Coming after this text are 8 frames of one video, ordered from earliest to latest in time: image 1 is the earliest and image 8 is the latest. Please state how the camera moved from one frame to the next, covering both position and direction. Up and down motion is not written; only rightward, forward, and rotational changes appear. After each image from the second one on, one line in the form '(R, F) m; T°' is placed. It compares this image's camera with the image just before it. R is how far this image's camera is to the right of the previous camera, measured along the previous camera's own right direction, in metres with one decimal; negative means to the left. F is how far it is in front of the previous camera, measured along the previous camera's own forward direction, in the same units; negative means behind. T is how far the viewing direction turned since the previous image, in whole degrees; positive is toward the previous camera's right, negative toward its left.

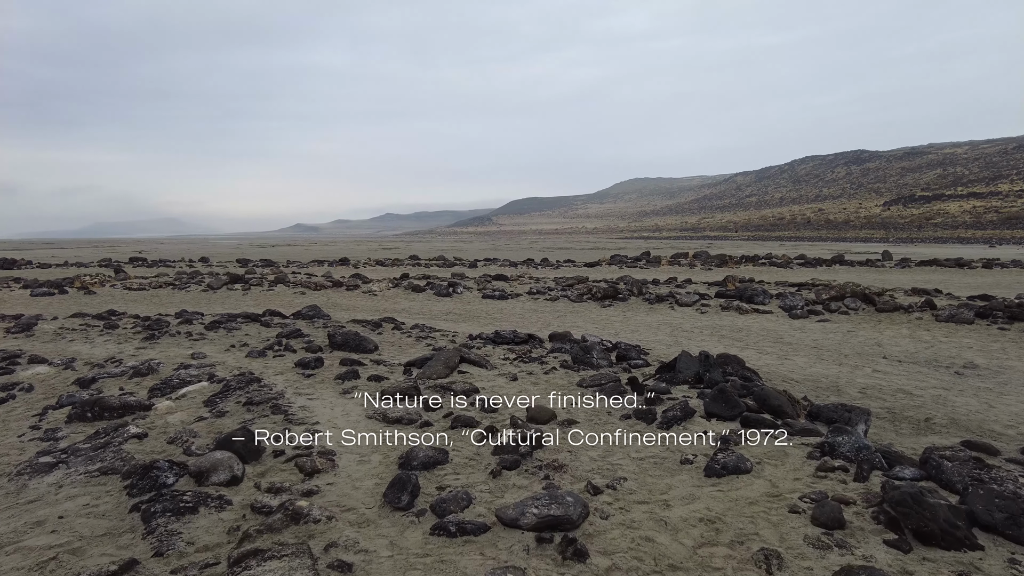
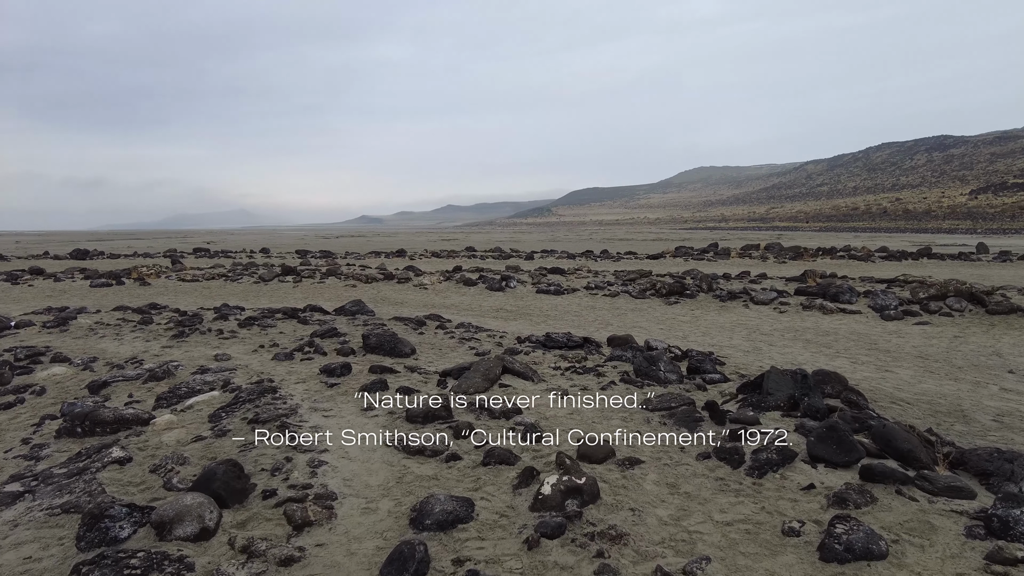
(+0.1, +1.3) m; -5°
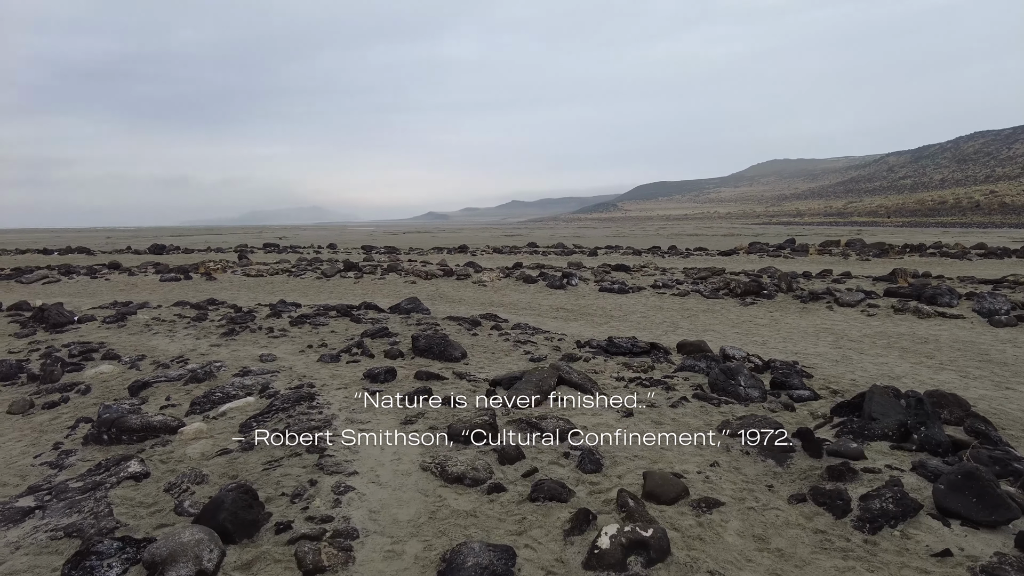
(+0.1, +0.8) m; -6°
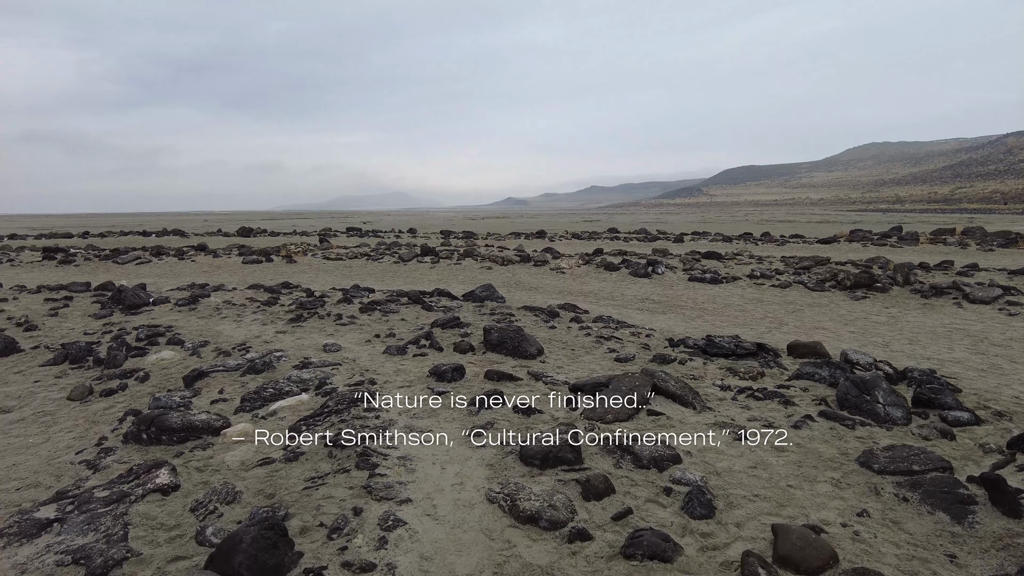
(-0.1, +1.0) m; -7°
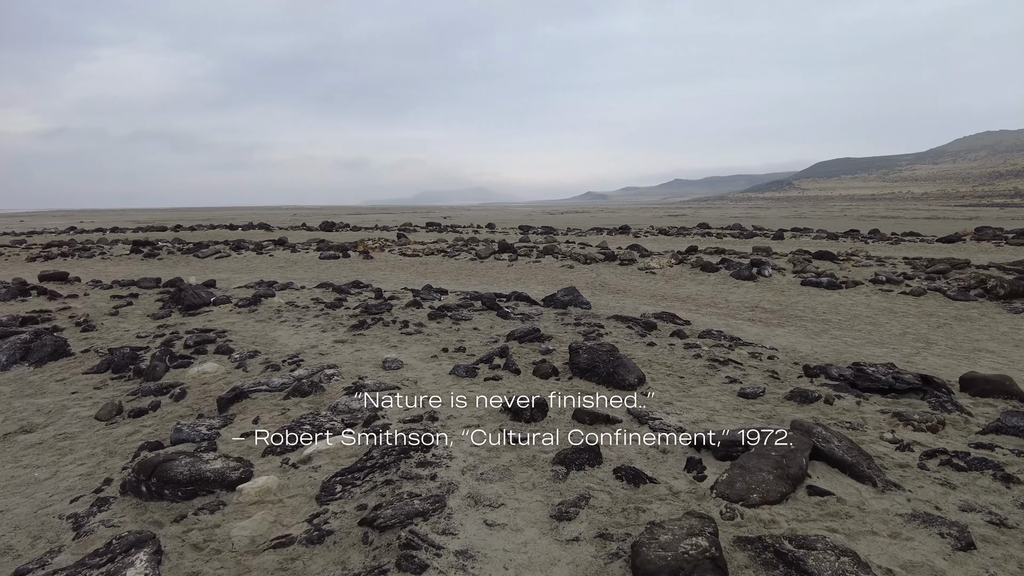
(-0.2, +1.4) m; -7°
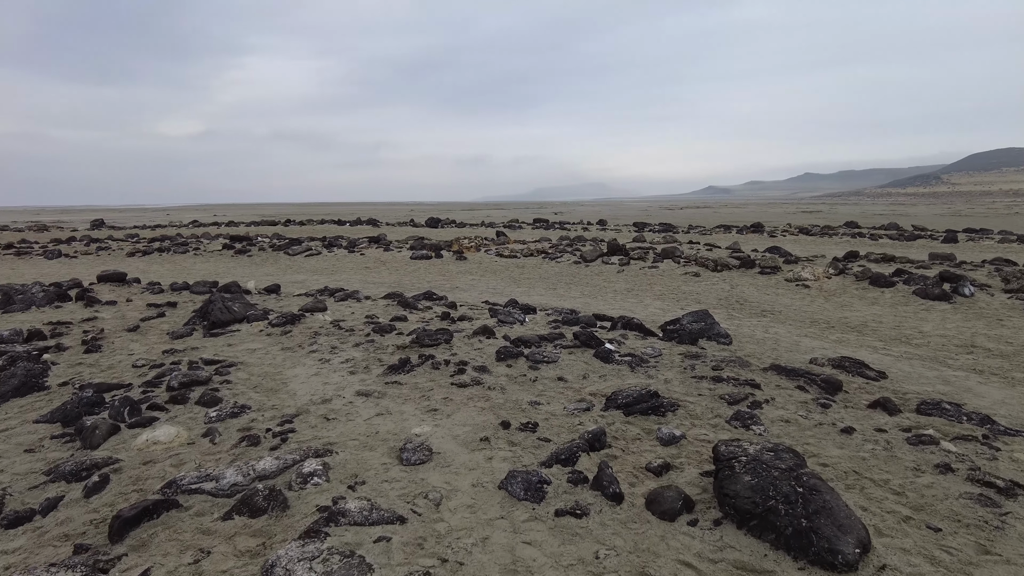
(+0.1, +2.9) m; -10°
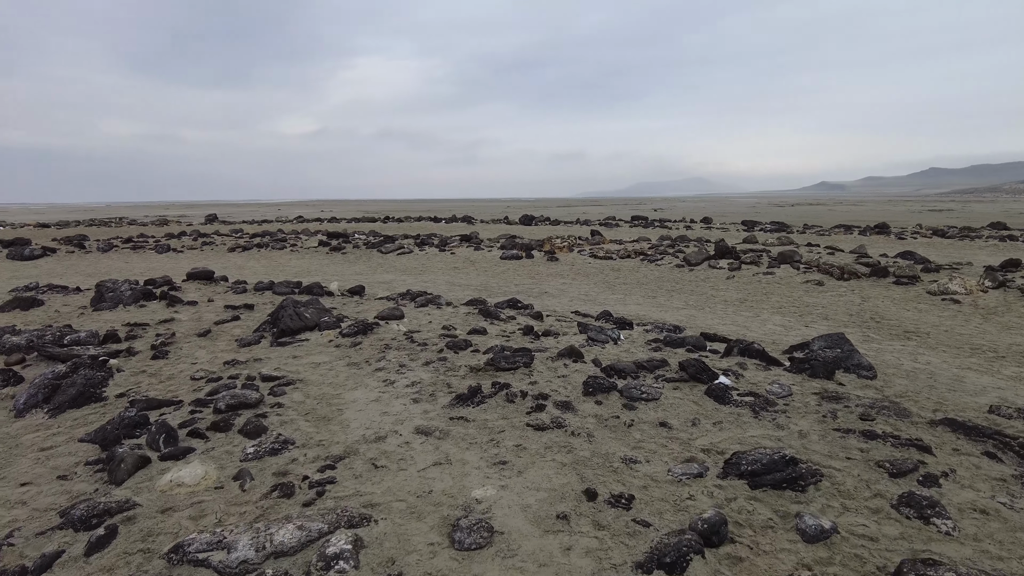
(0.0, +1.1) m; -8°
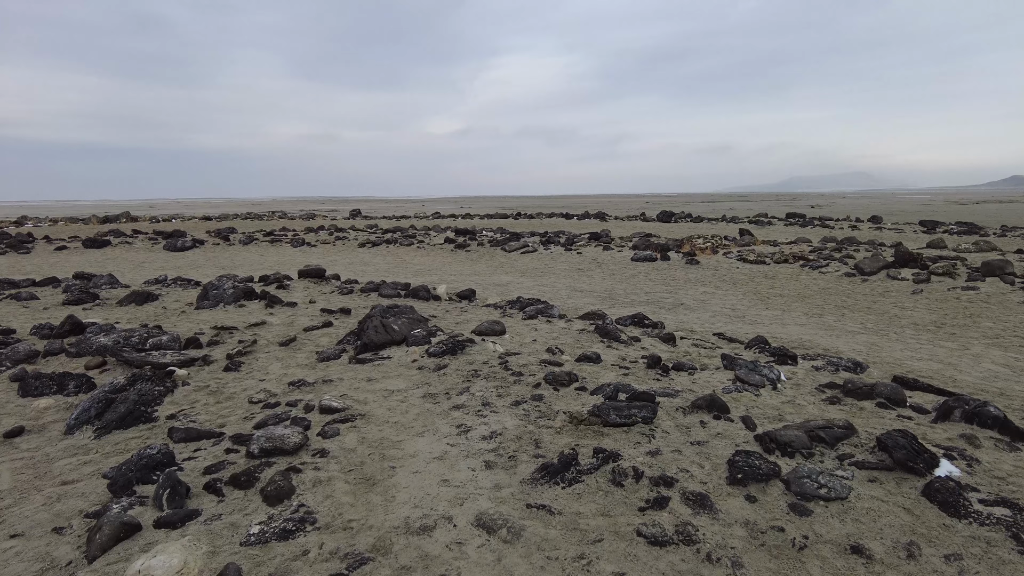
(+0.1, +1.6) m; -12°
